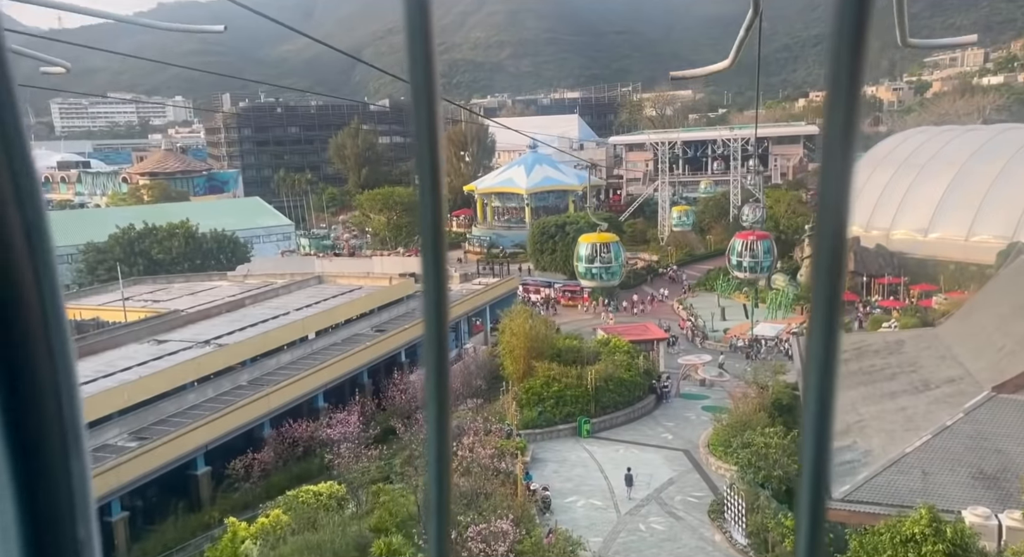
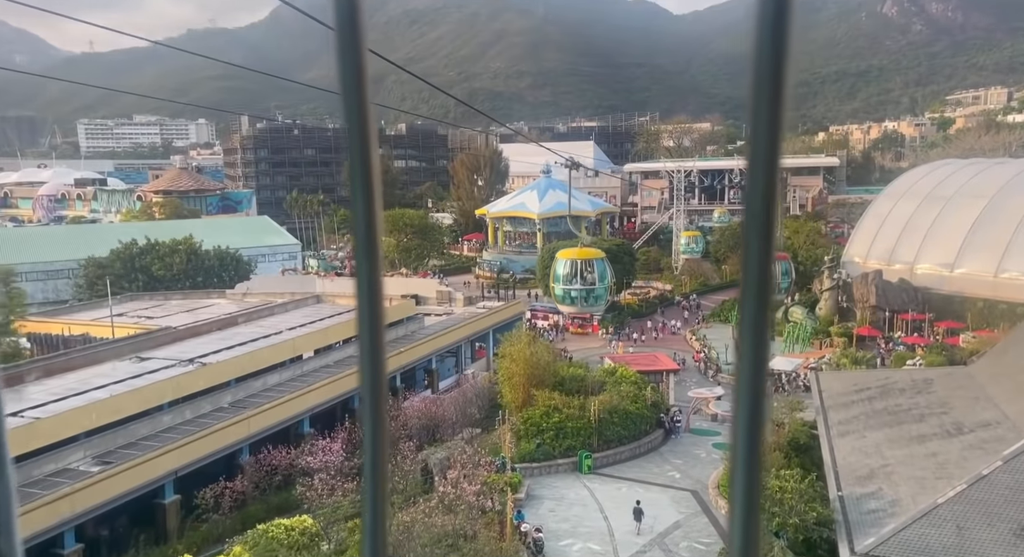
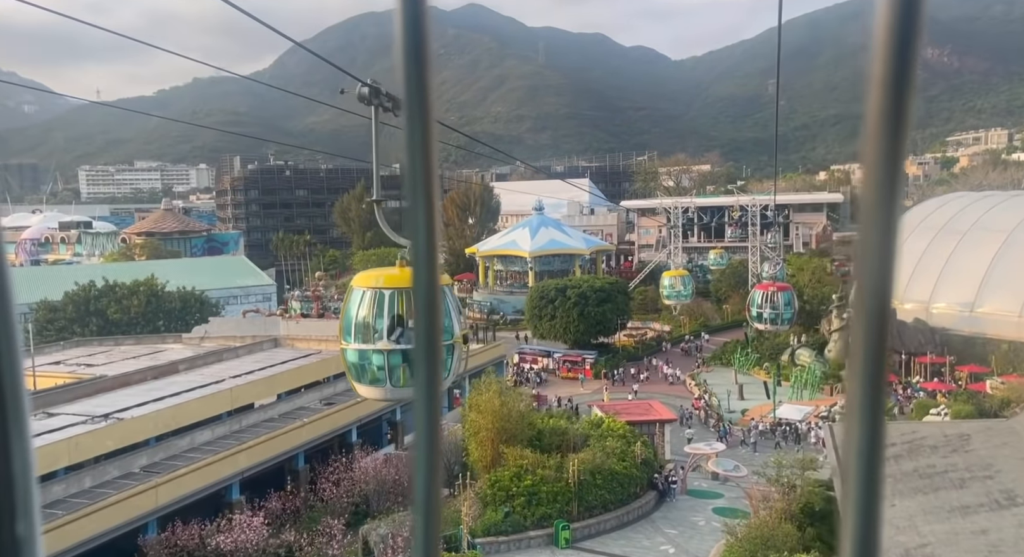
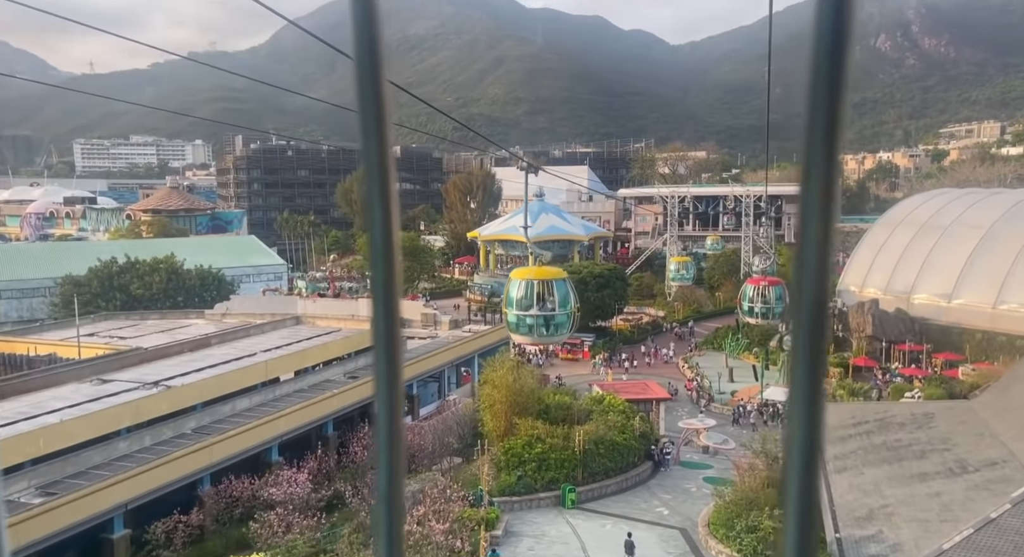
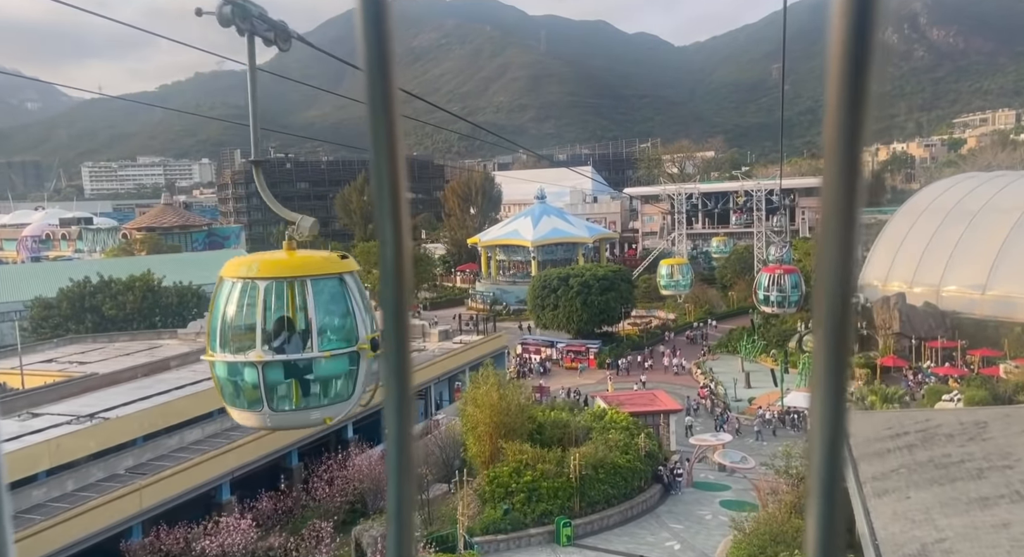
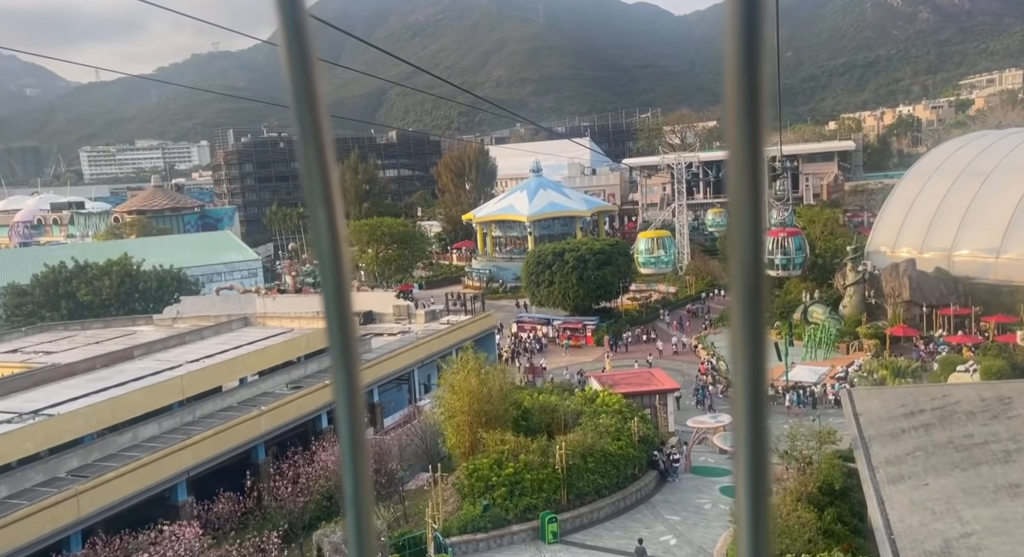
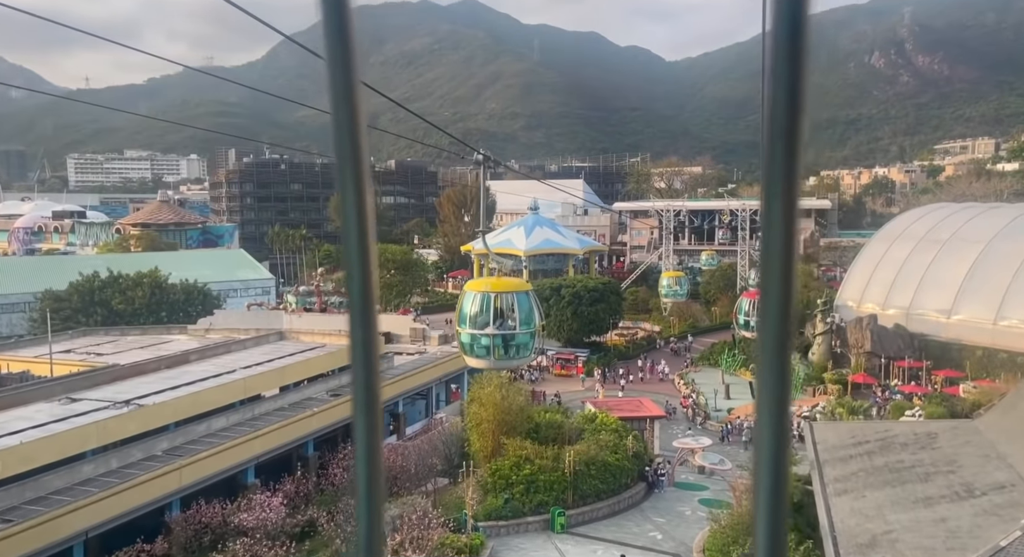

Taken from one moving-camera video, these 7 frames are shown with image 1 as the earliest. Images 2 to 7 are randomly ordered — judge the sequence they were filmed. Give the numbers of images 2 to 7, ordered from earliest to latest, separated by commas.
2, 4, 7, 3, 5, 6
